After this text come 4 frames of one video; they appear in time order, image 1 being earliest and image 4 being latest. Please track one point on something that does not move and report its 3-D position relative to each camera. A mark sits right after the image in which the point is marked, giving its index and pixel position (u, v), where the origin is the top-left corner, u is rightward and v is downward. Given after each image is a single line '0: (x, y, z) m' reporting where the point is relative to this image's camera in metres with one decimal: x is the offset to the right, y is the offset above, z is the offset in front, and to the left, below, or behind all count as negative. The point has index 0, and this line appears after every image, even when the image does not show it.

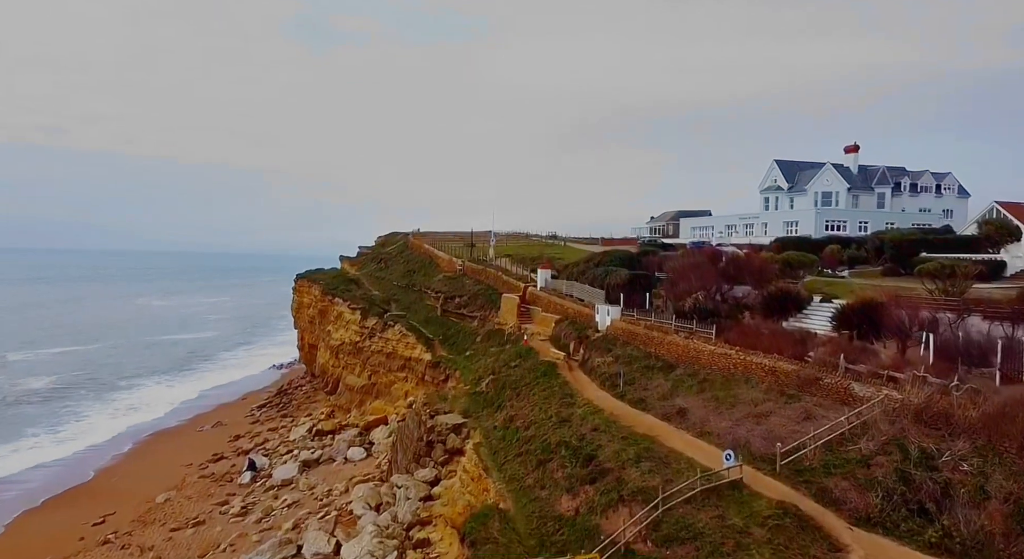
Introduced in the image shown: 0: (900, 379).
0: (+8.7, -2.2, +13.8) m
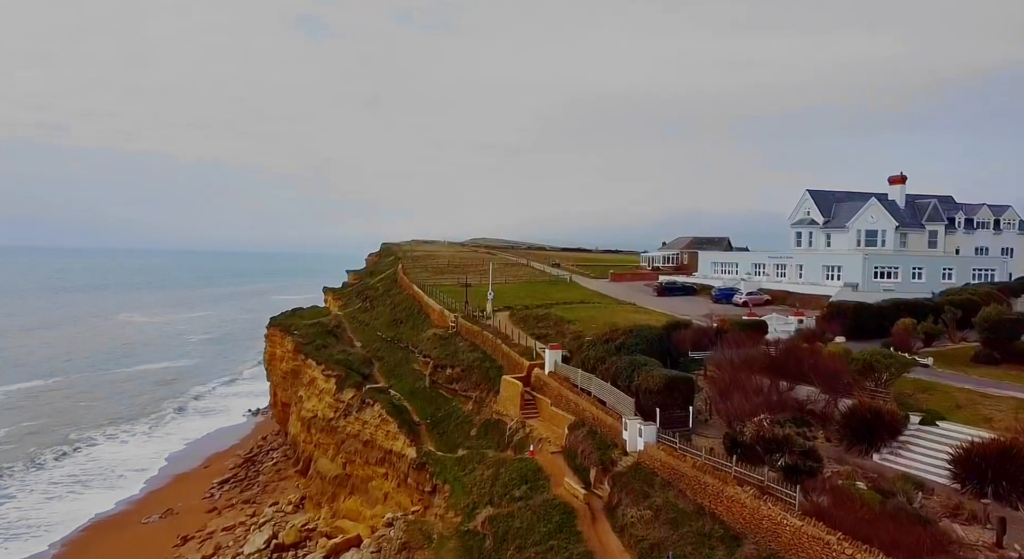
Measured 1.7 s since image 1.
0: (+8.9, -5.3, +8.6) m
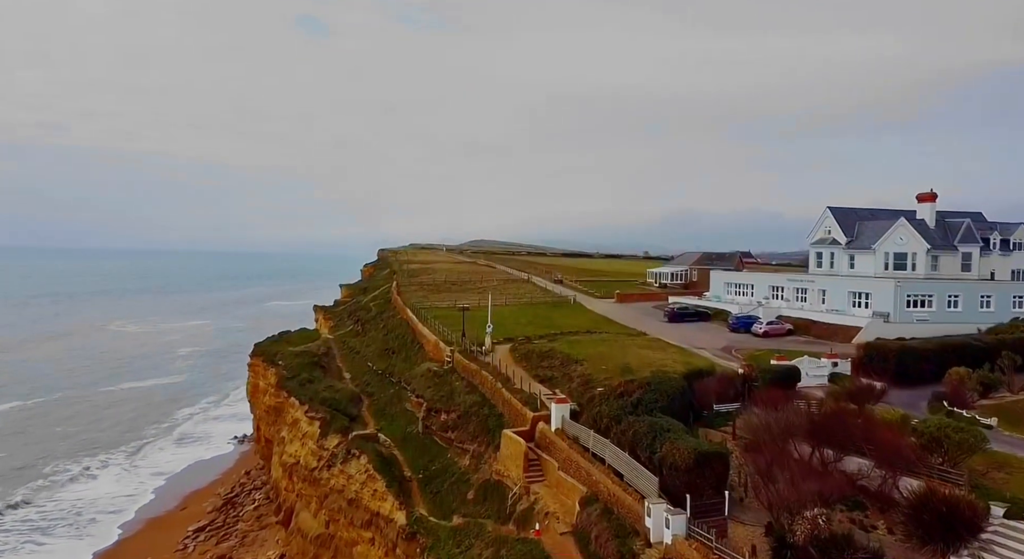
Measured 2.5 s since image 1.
0: (+8.9, -6.8, +5.9) m
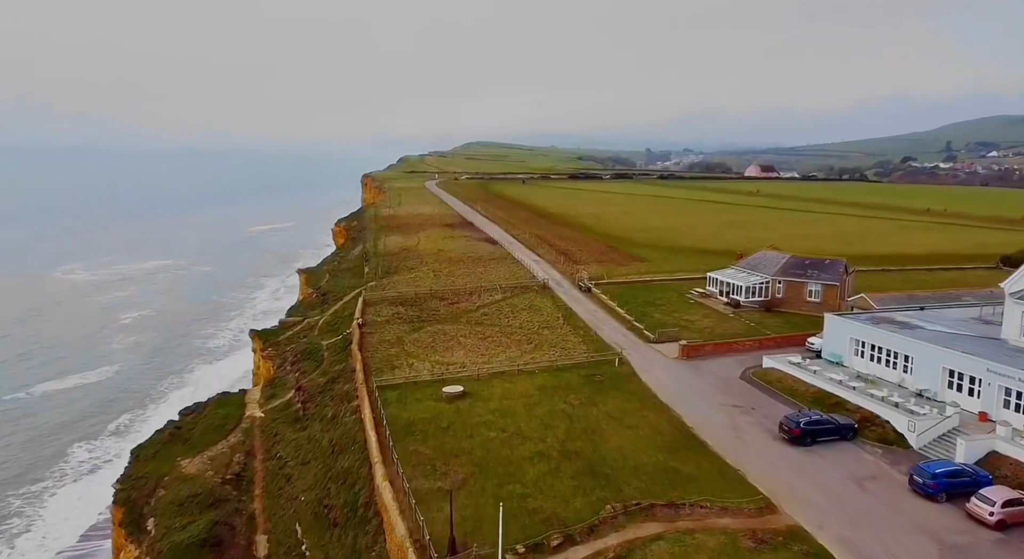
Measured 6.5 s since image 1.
0: (+9.9, -15.2, -7.6) m
